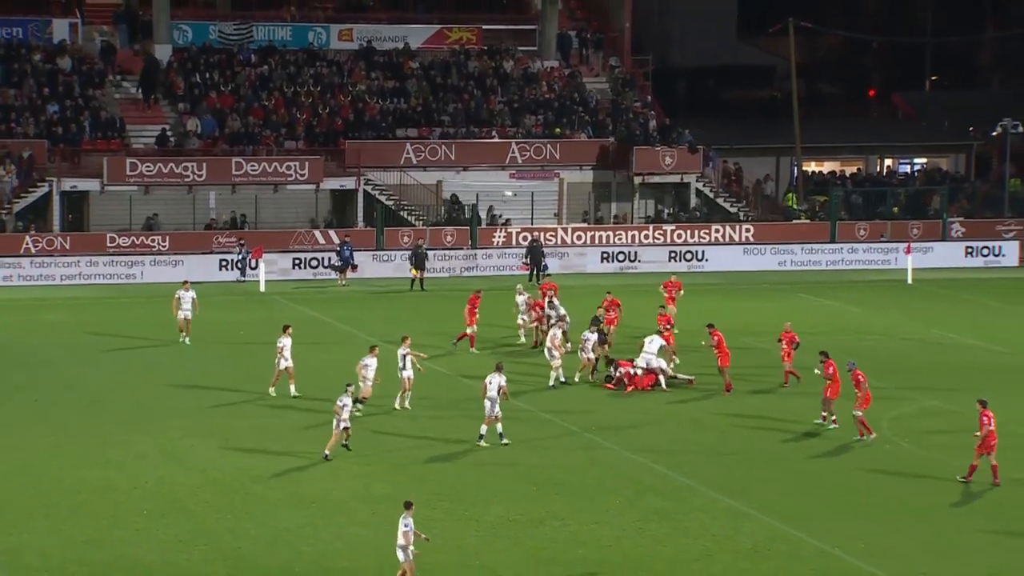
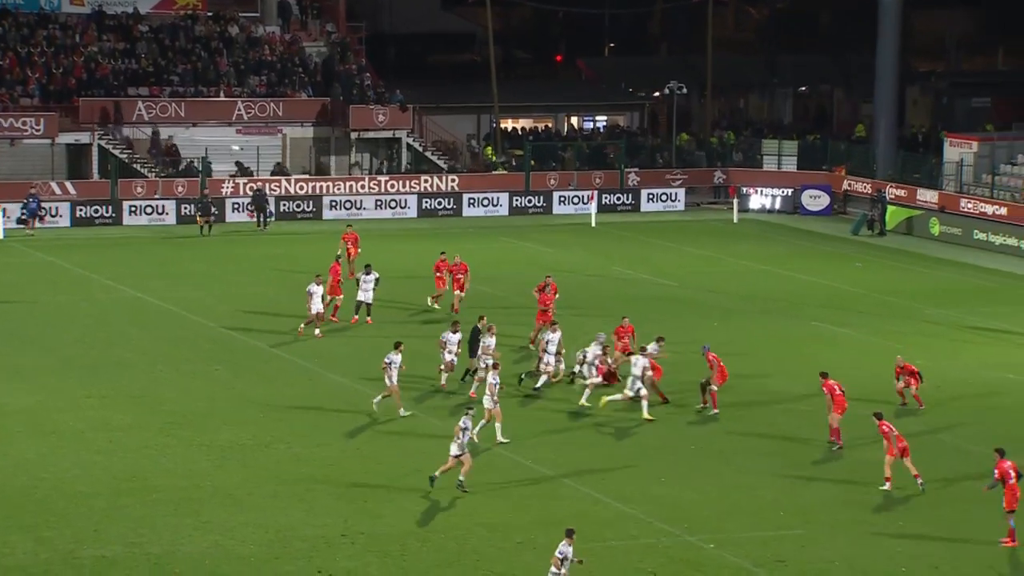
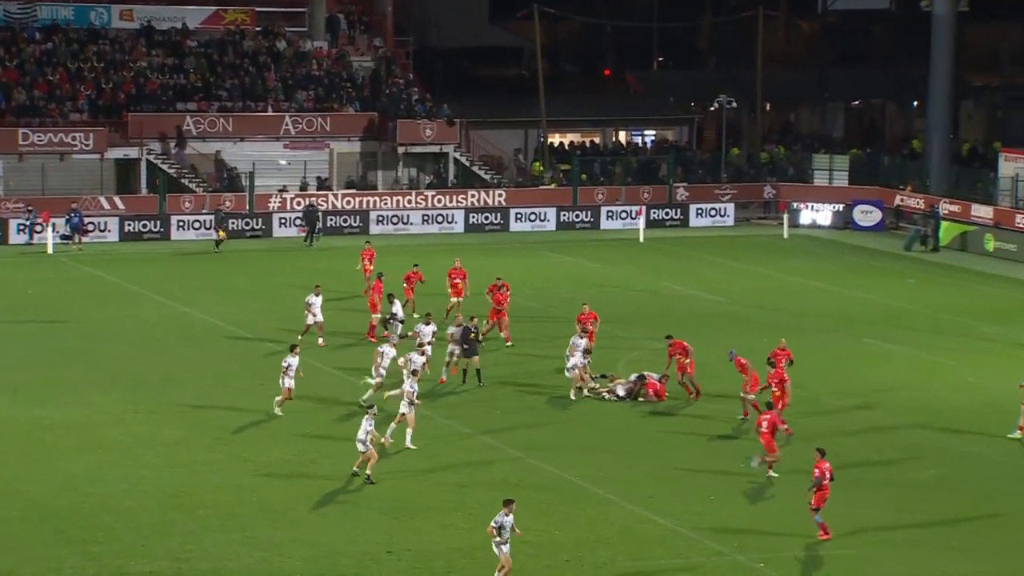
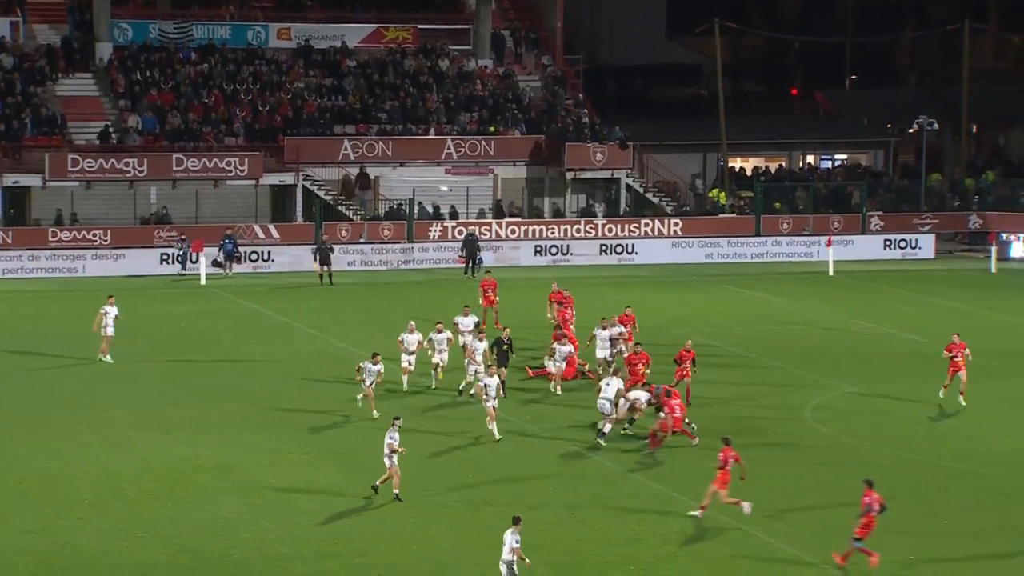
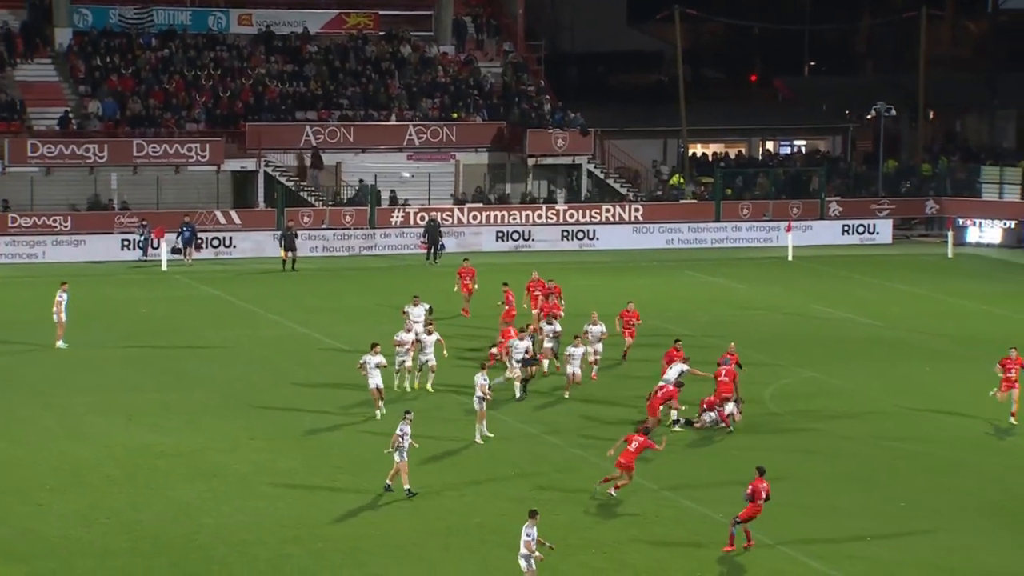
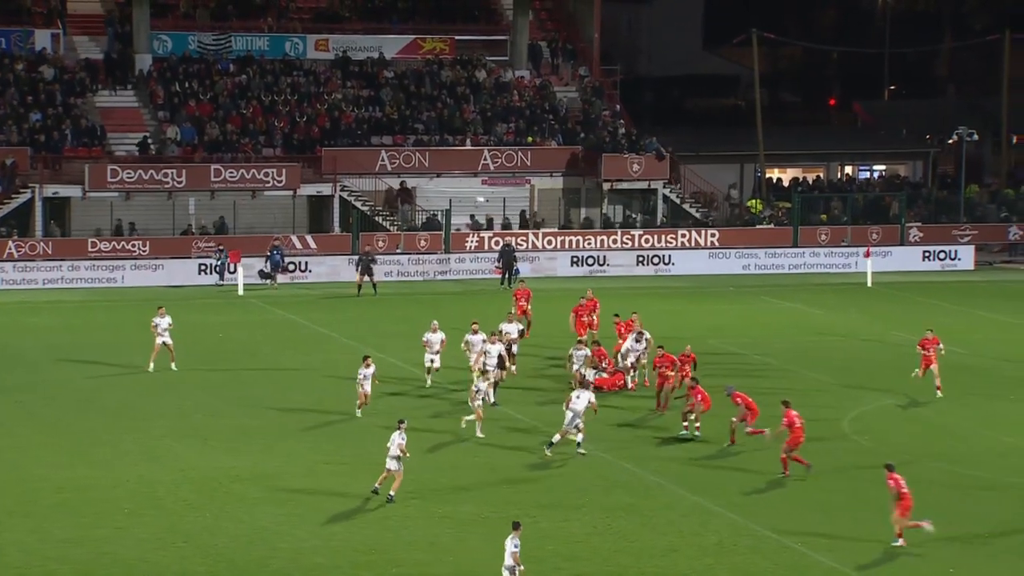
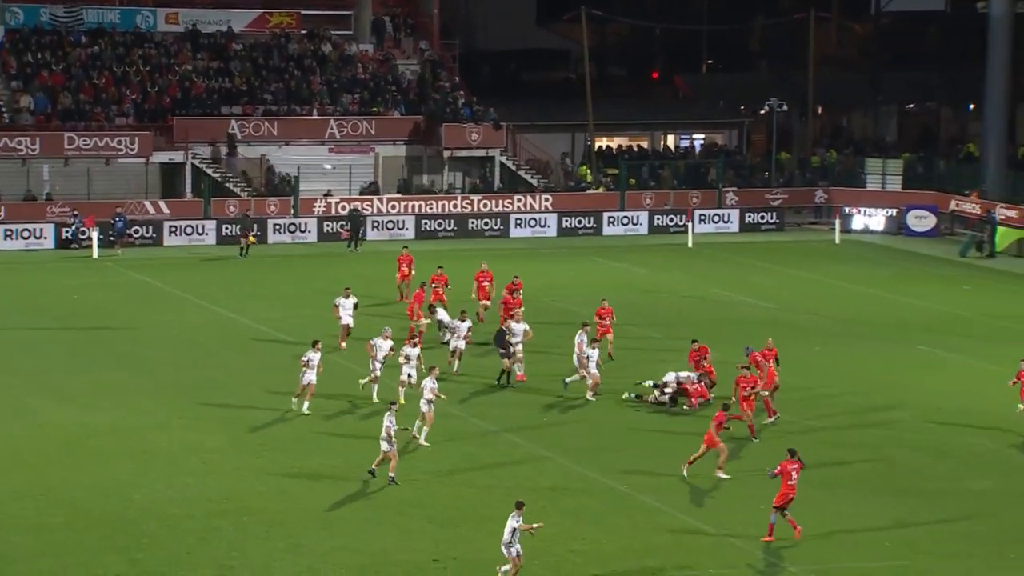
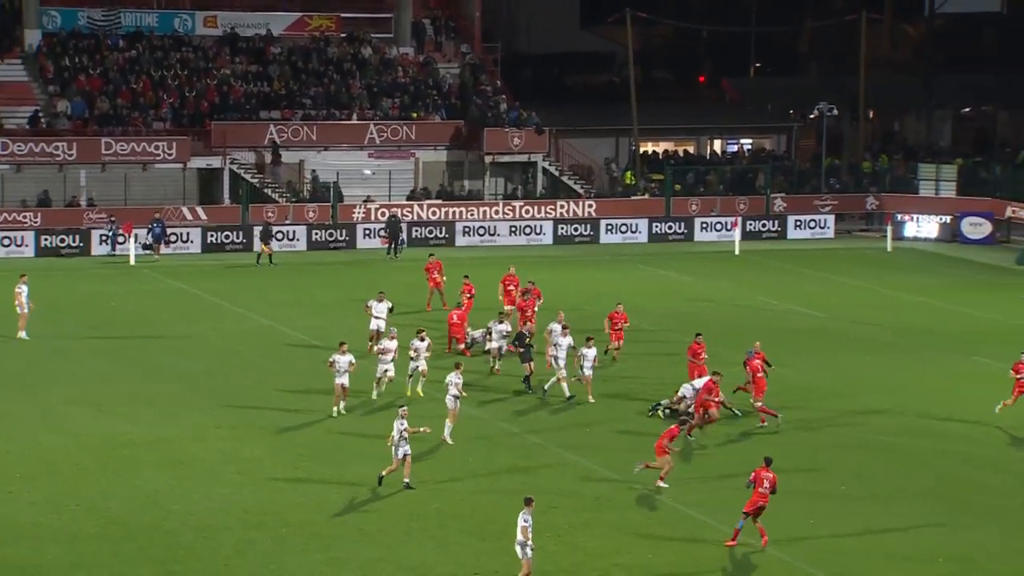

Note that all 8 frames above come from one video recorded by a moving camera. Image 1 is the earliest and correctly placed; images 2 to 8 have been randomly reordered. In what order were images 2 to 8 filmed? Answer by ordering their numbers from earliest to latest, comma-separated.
6, 4, 5, 8, 7, 3, 2
